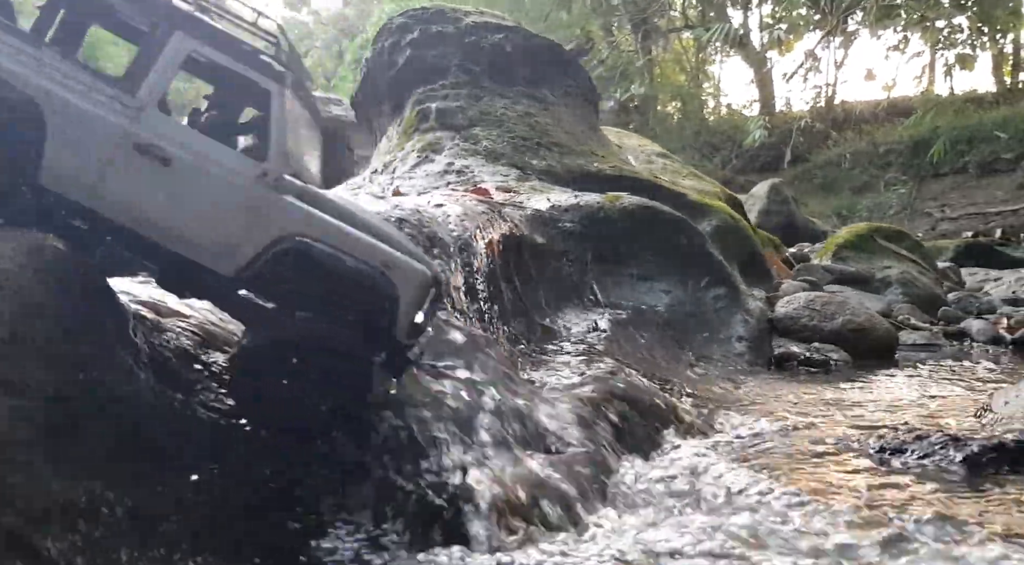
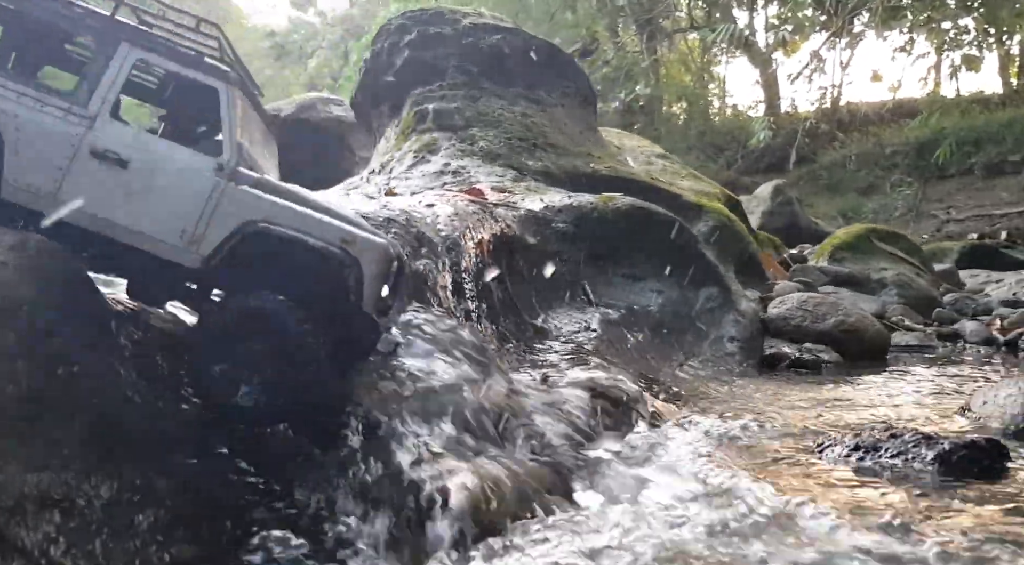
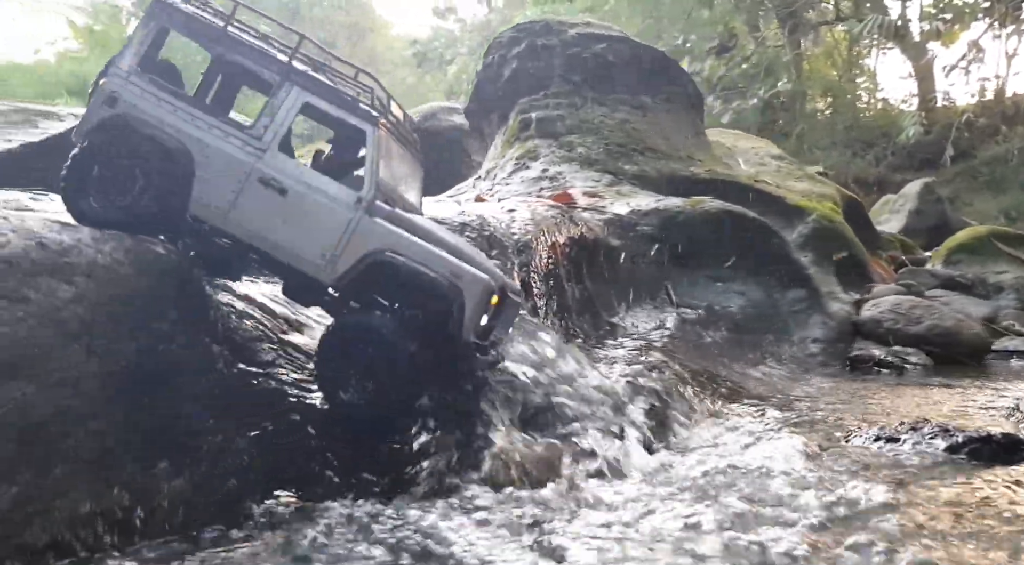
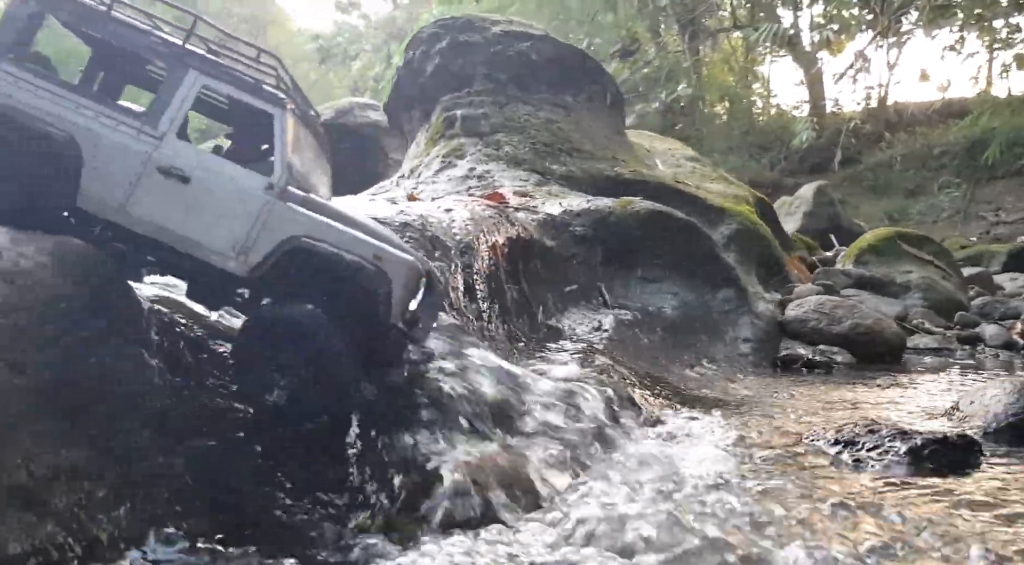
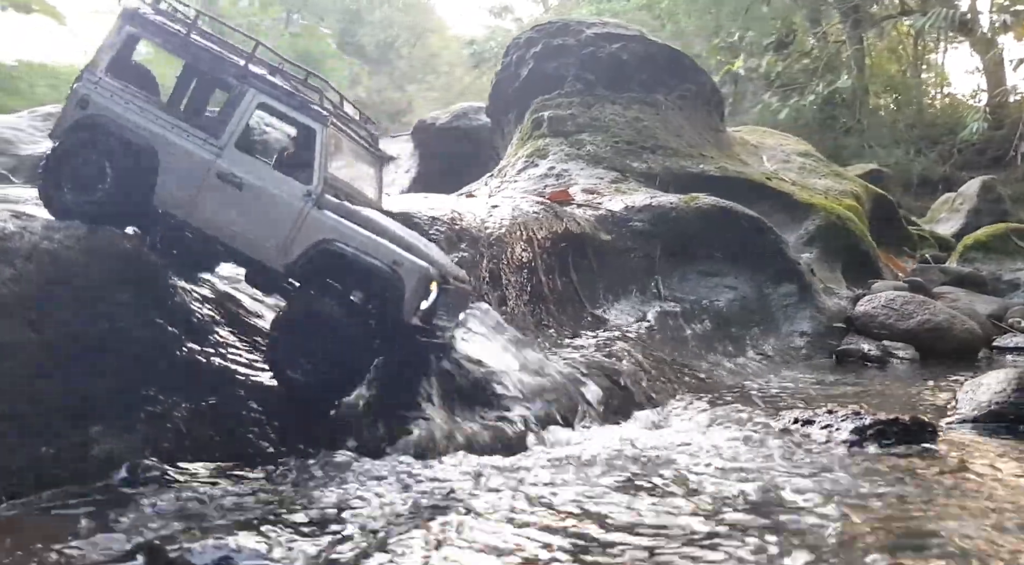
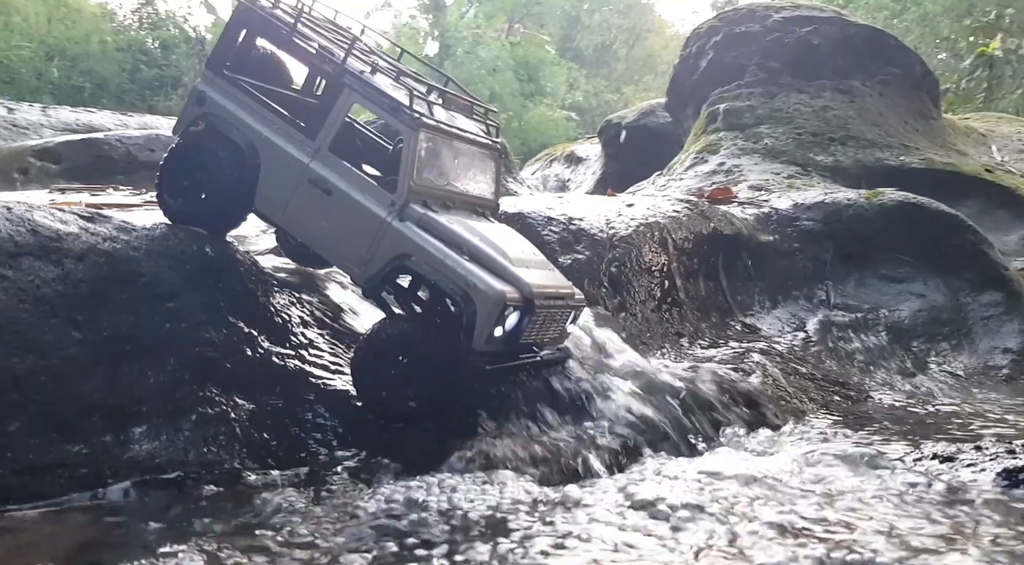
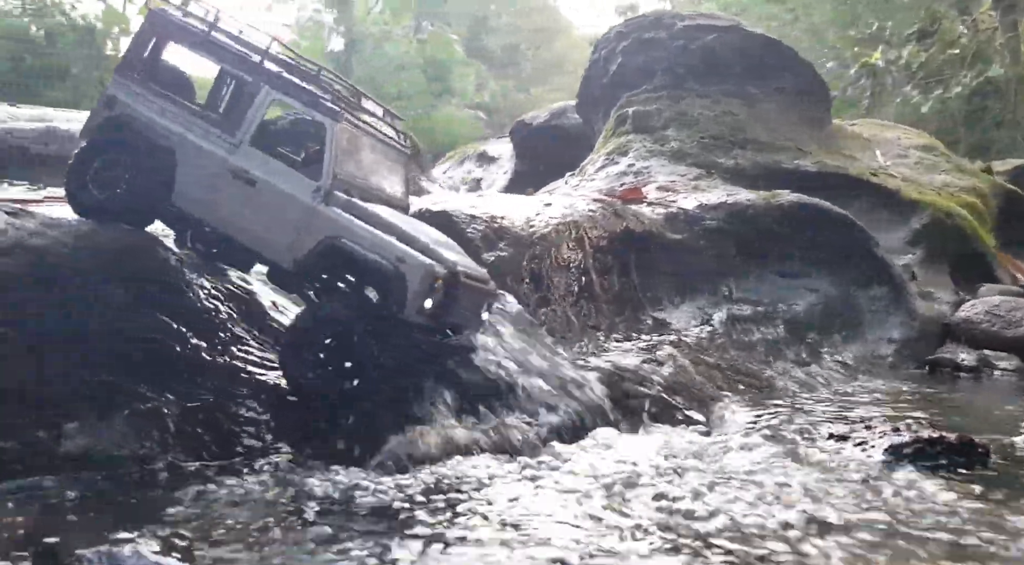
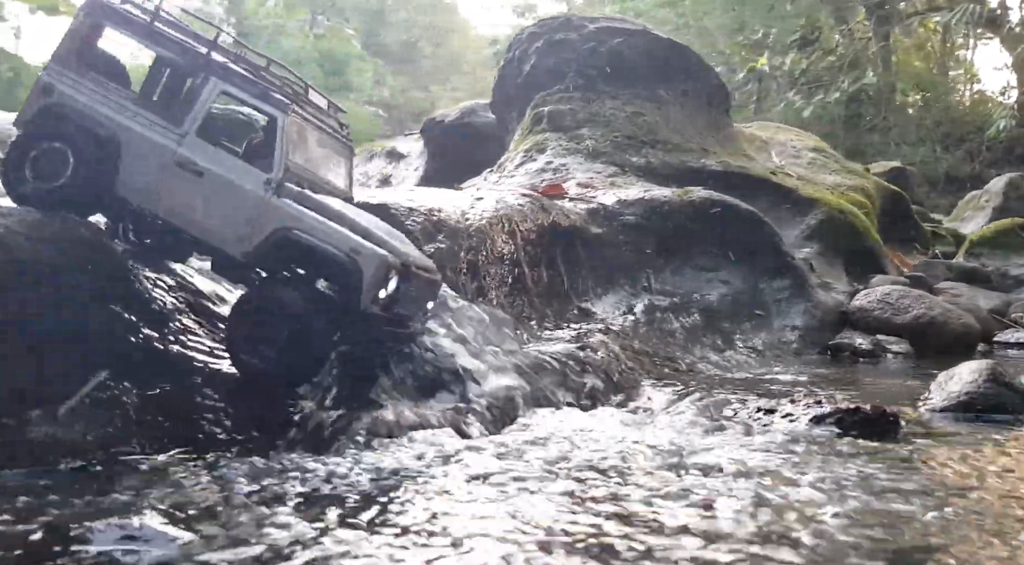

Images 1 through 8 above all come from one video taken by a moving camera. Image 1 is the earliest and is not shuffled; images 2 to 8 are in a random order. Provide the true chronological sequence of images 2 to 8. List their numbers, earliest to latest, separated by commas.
2, 4, 3, 5, 8, 7, 6
